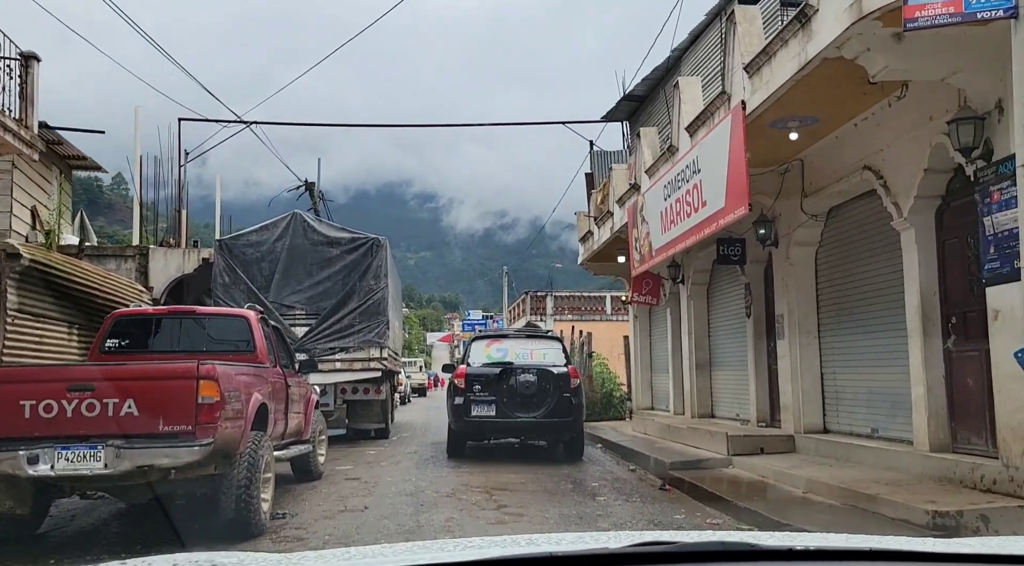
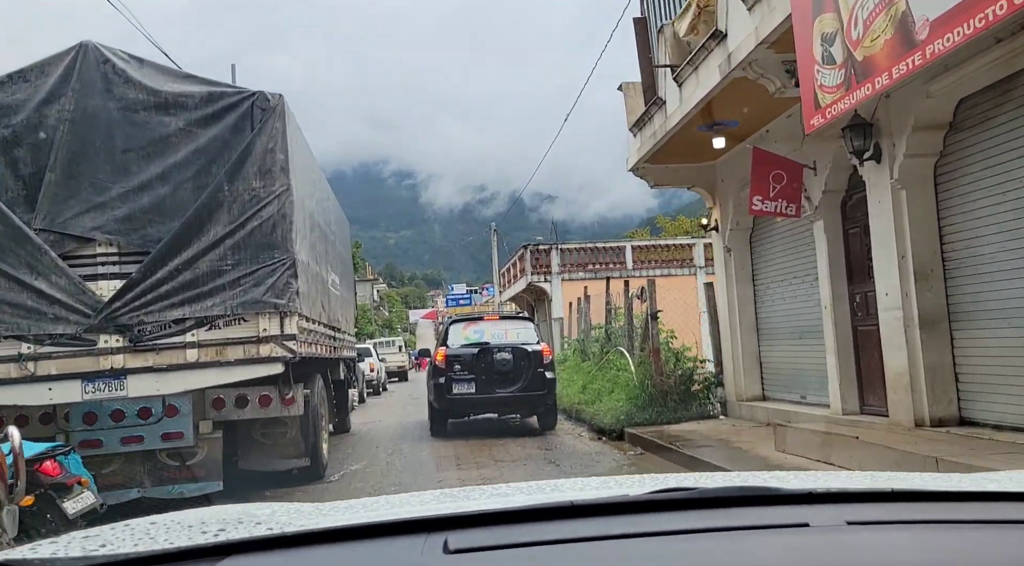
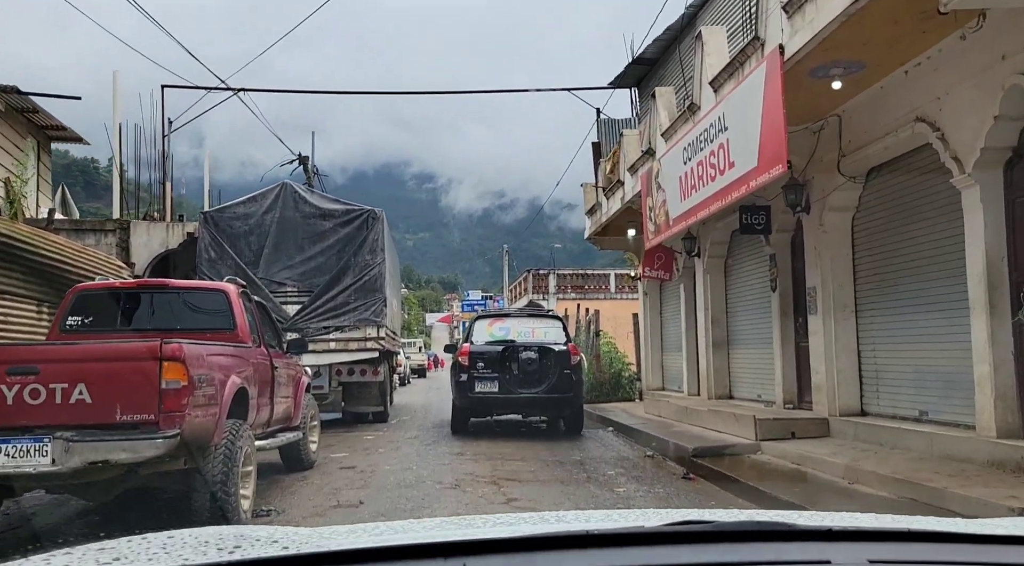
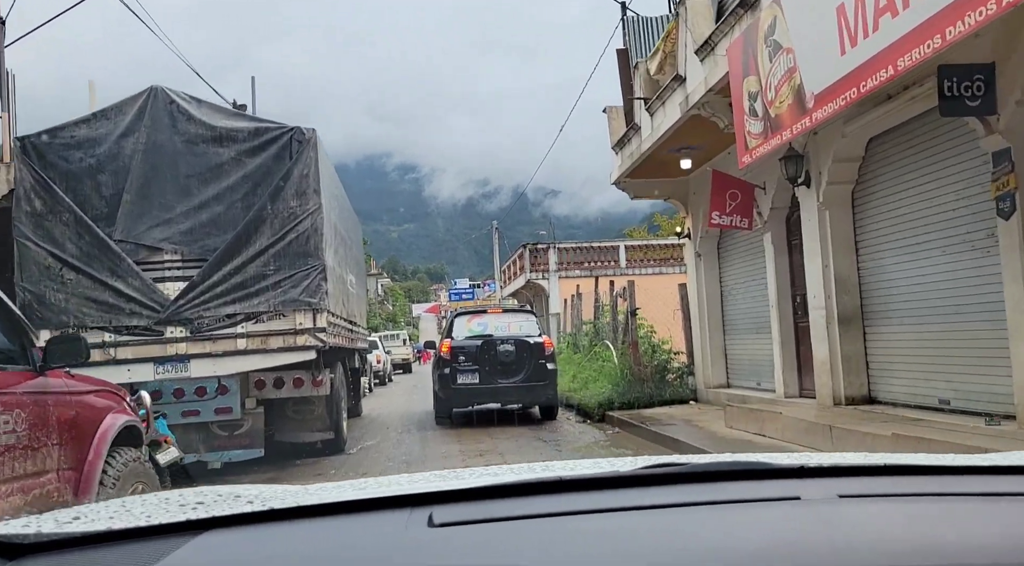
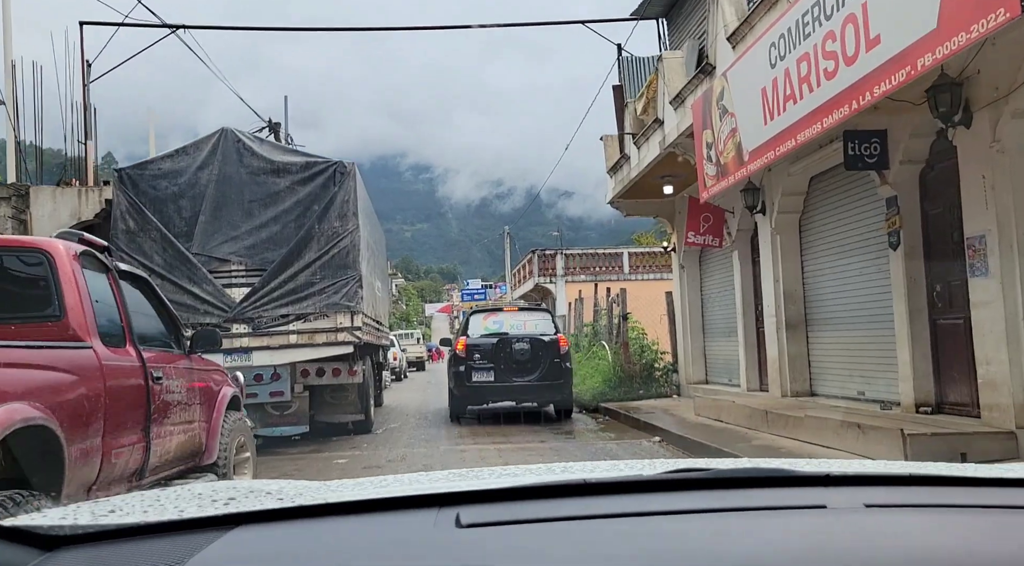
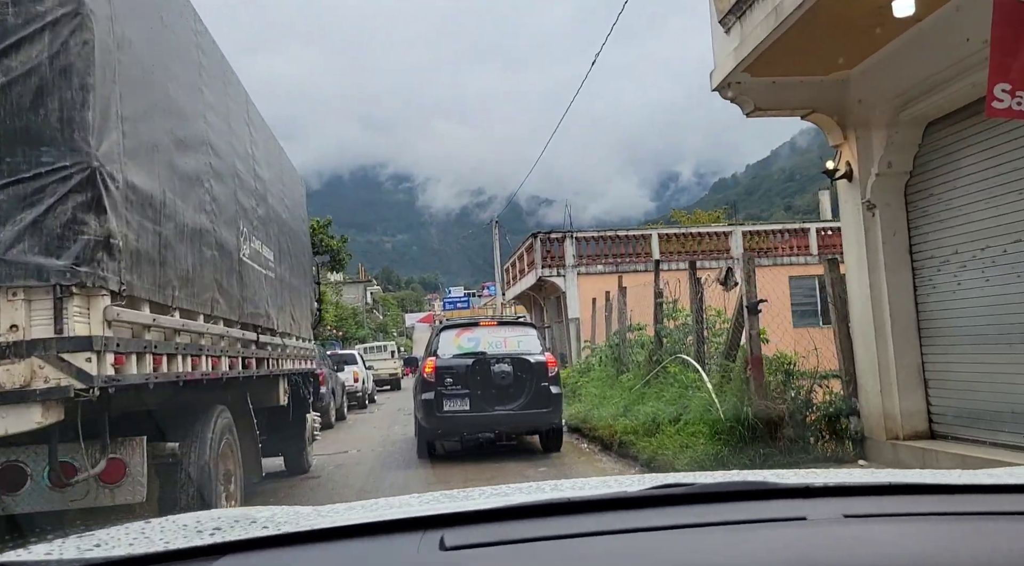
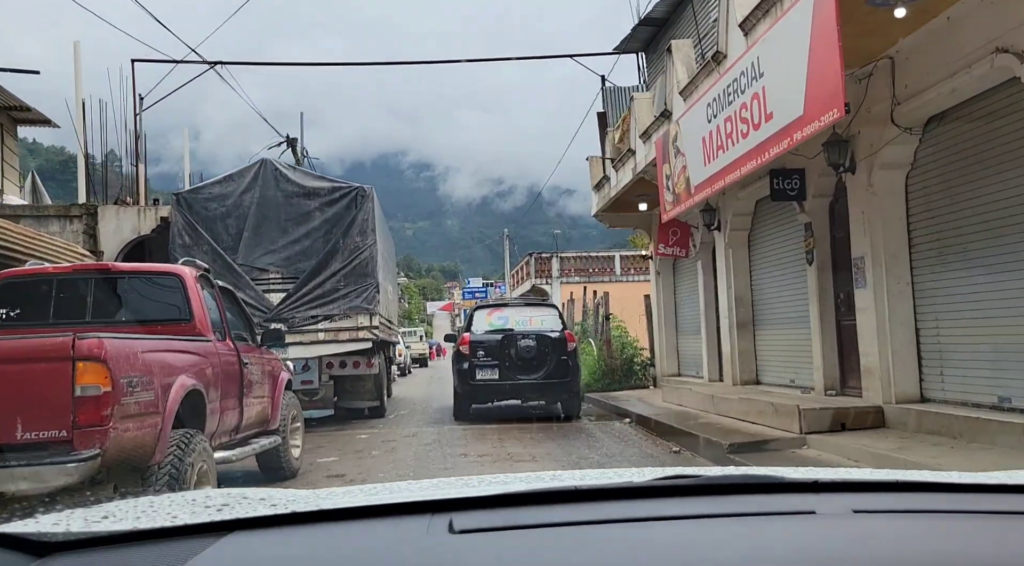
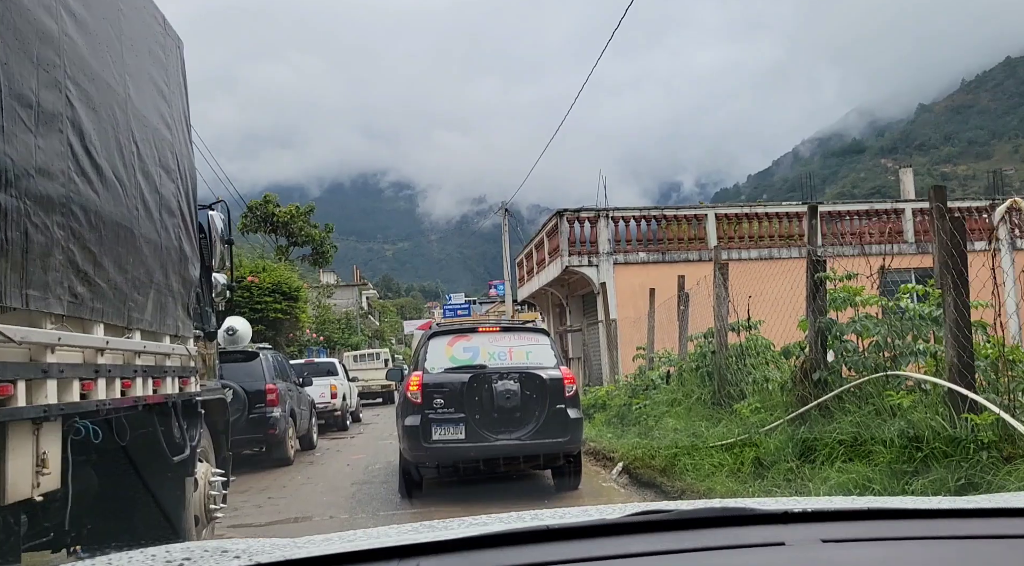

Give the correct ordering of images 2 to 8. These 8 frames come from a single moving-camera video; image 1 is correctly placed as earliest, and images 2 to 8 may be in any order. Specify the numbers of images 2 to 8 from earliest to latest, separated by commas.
3, 7, 5, 4, 2, 6, 8
